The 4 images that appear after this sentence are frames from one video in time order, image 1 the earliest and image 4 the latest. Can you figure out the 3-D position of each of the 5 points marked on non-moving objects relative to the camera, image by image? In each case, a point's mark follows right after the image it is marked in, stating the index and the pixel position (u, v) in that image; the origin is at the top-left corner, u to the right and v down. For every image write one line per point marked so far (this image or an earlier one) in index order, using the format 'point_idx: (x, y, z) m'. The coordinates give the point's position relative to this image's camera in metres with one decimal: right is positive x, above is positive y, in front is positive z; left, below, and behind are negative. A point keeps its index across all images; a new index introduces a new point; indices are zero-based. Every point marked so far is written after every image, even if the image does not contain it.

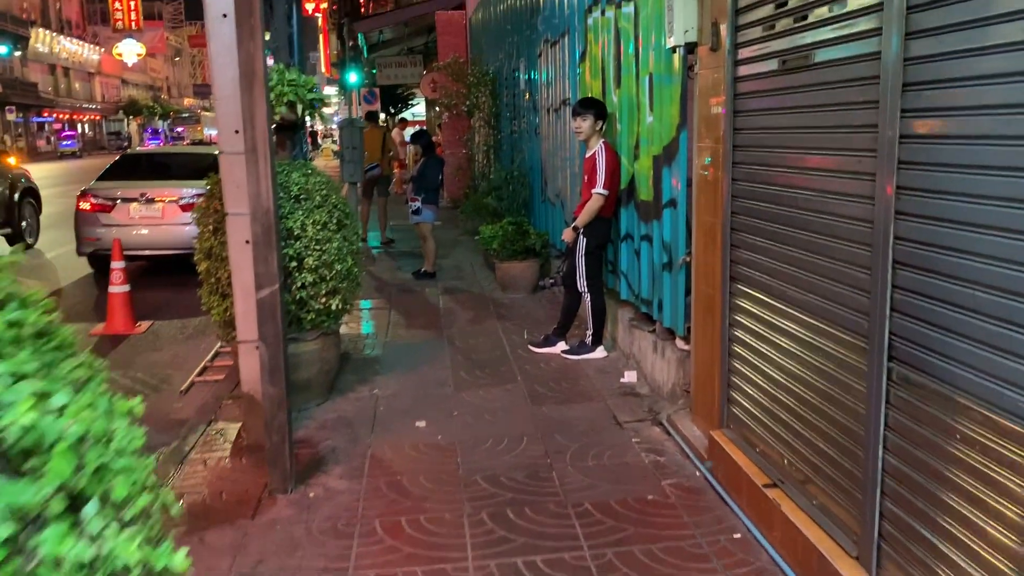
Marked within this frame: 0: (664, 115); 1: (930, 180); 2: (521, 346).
0: (+0.9, +1.0, +5.0) m
1: (+1.2, +0.3, +2.5) m
2: (+0.1, -0.4, +6.7) m
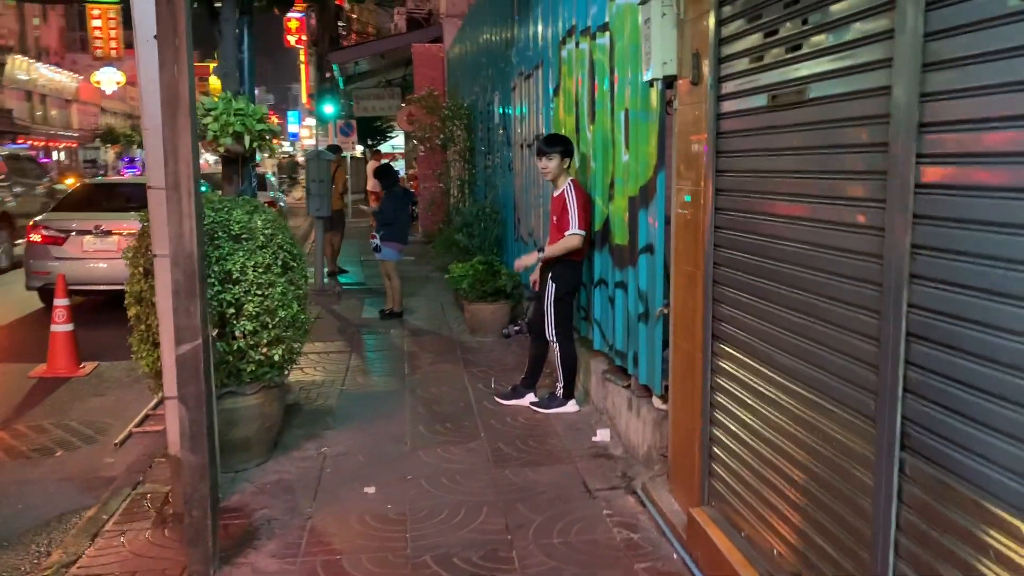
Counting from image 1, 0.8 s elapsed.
0: (+0.7, +0.7, +4.6) m
1: (+1.1, +0.1, +2.1) m
2: (-0.2, -0.8, +6.2) m
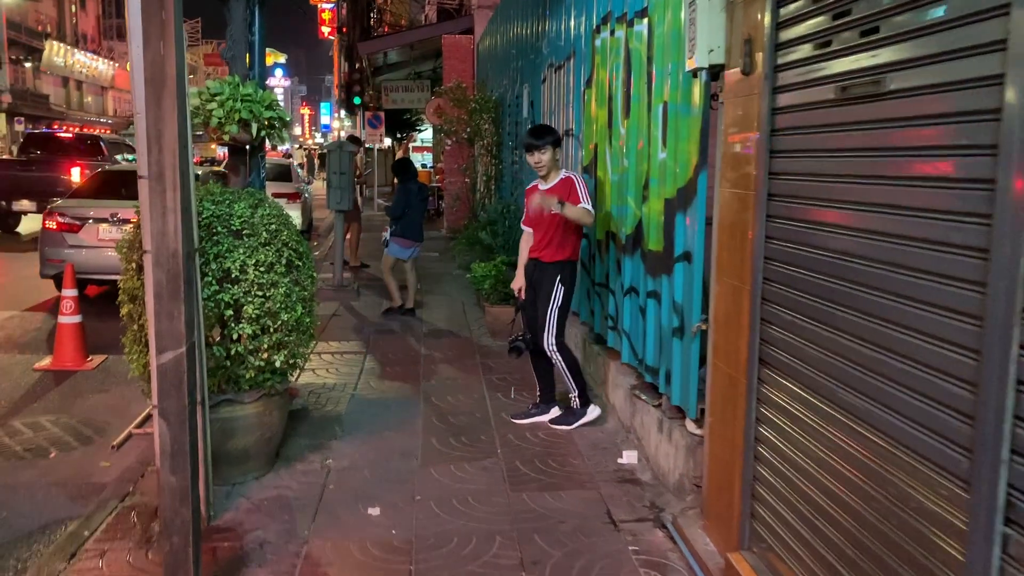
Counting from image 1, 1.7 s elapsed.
0: (+0.8, +0.7, +4.2) m
1: (+1.1, 0.0, +1.7) m
2: (0.0, -0.8, +5.8) m
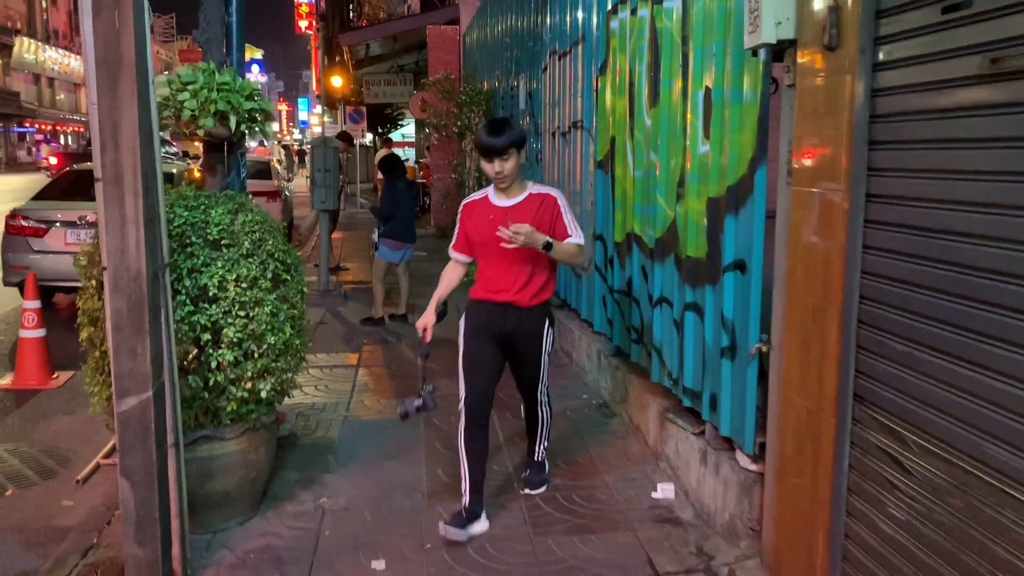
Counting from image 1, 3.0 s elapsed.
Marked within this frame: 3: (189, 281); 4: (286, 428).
0: (+0.9, +0.6, +3.6) m
1: (+1.2, 0.0, +1.1) m
2: (0.0, -0.9, +5.2) m
3: (-1.3, 0.0, +3.6) m
4: (-1.4, -0.8, +5.2) m
